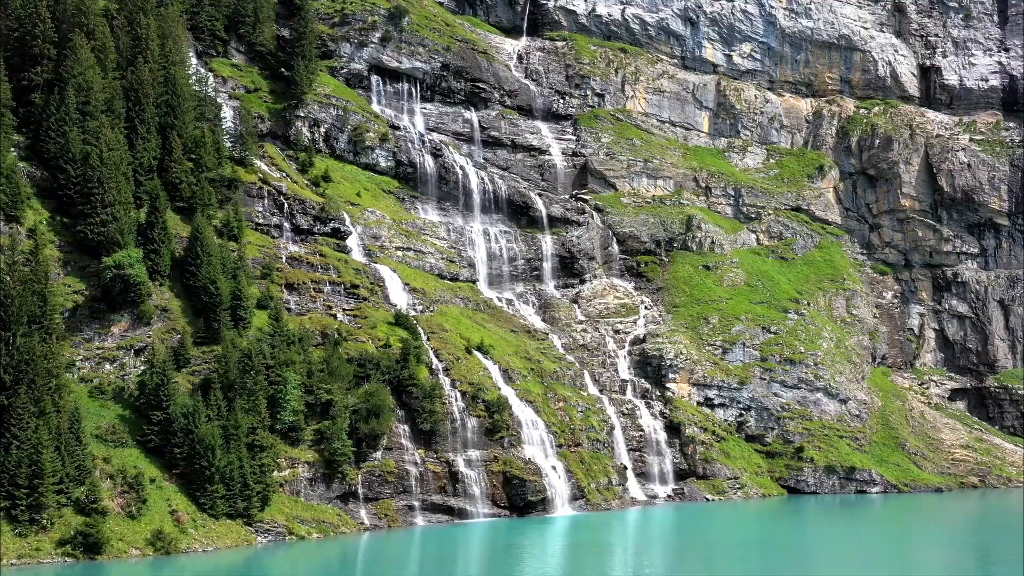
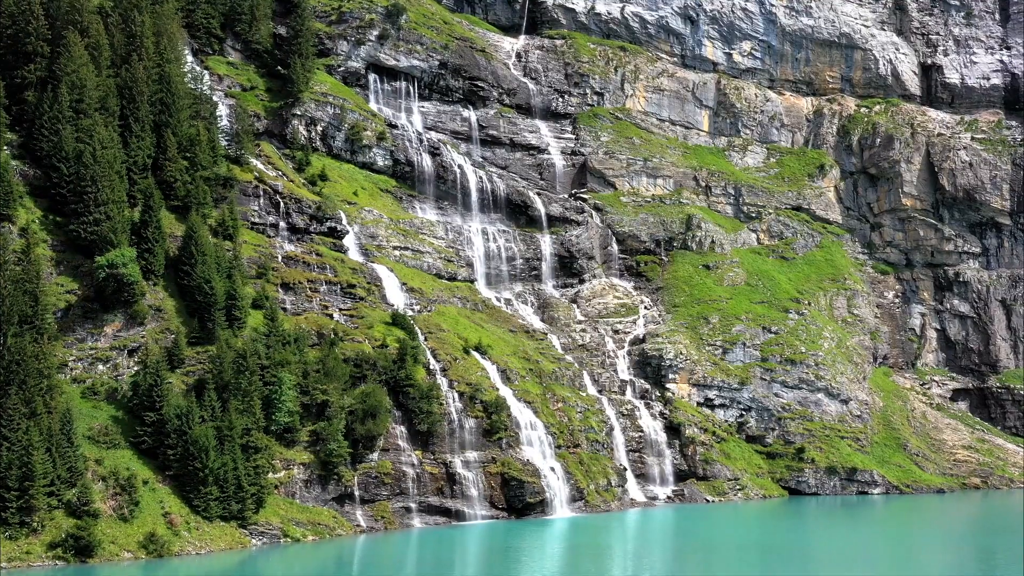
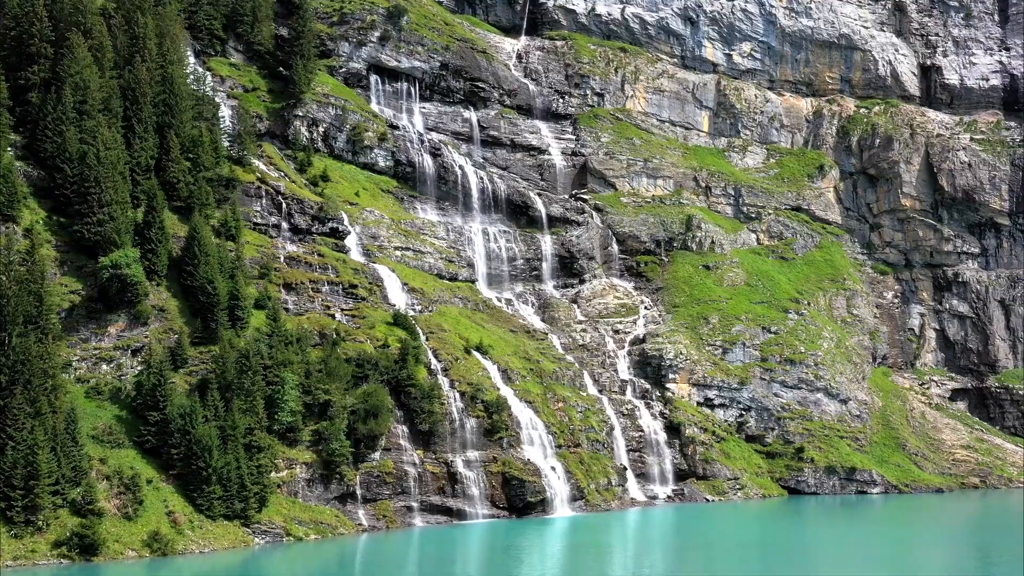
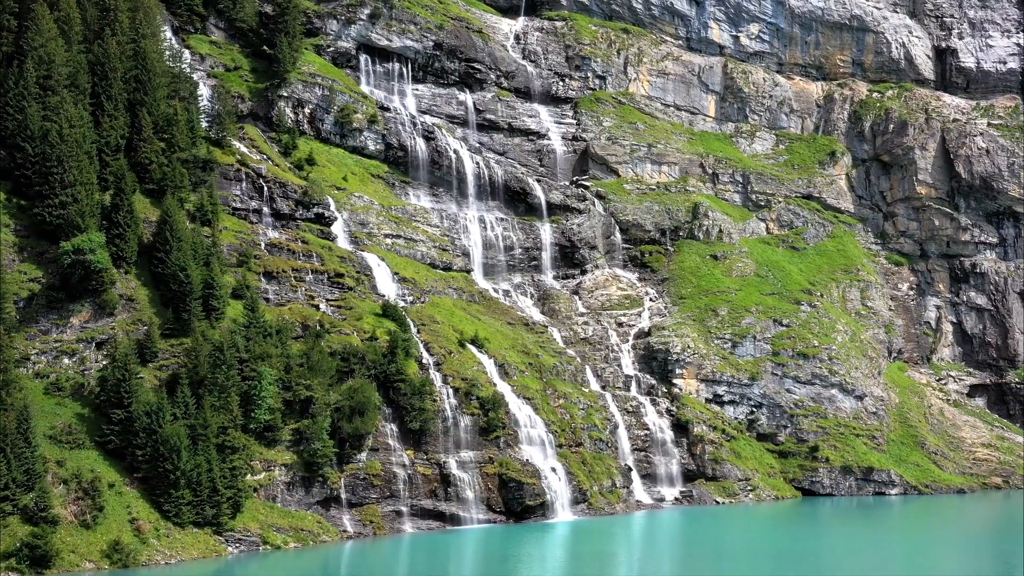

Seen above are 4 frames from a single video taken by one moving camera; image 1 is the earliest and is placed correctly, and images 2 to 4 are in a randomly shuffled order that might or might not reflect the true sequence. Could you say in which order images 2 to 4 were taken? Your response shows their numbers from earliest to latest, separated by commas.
3, 2, 4
